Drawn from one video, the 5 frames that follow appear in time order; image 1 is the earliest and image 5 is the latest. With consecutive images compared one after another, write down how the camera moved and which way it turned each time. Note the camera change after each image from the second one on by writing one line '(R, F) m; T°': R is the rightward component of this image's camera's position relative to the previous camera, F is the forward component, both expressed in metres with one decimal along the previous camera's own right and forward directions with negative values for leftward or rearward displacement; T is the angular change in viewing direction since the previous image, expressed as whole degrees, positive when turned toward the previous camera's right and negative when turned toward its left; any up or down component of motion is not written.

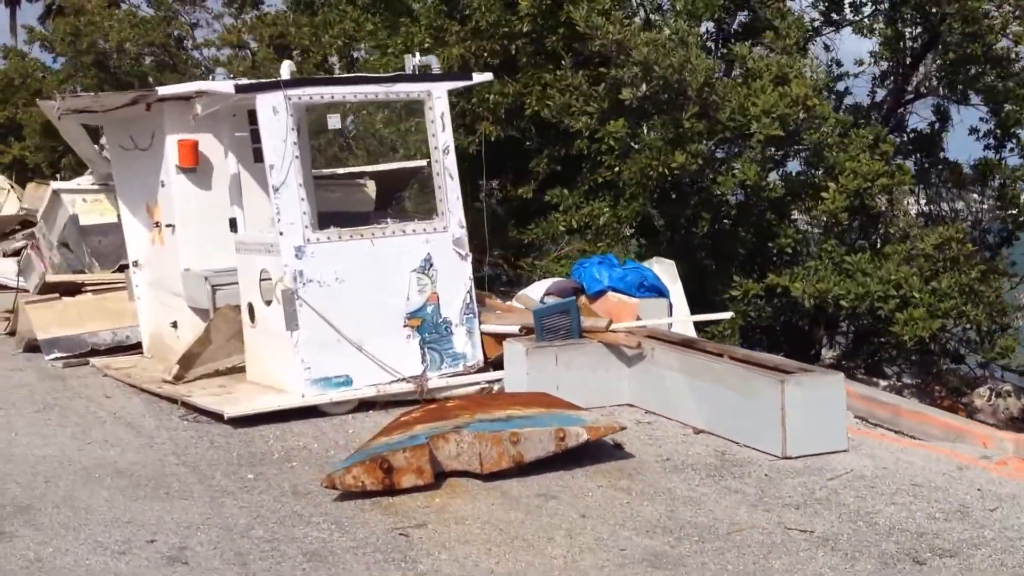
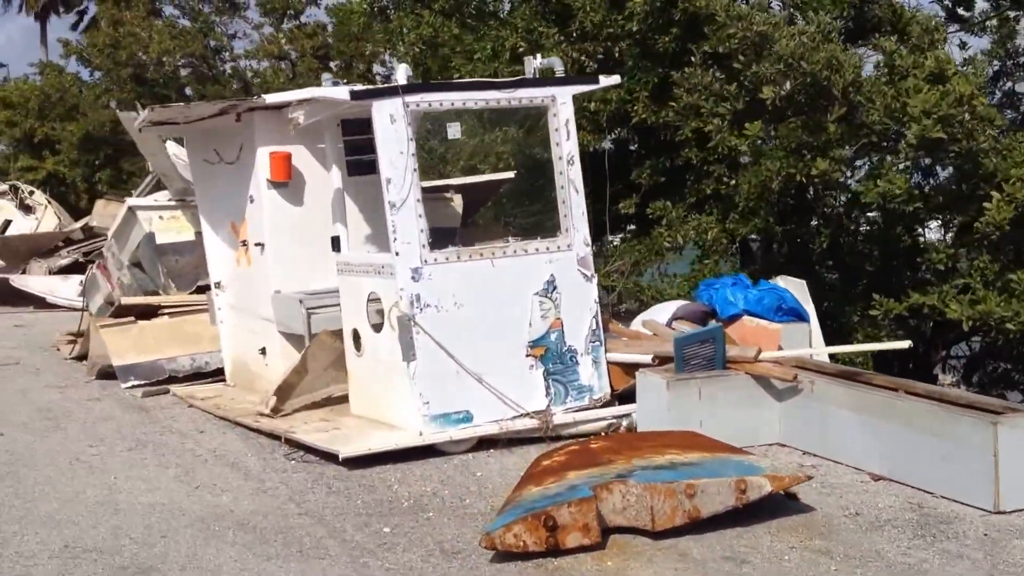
(-1.2, +0.6) m; -1°
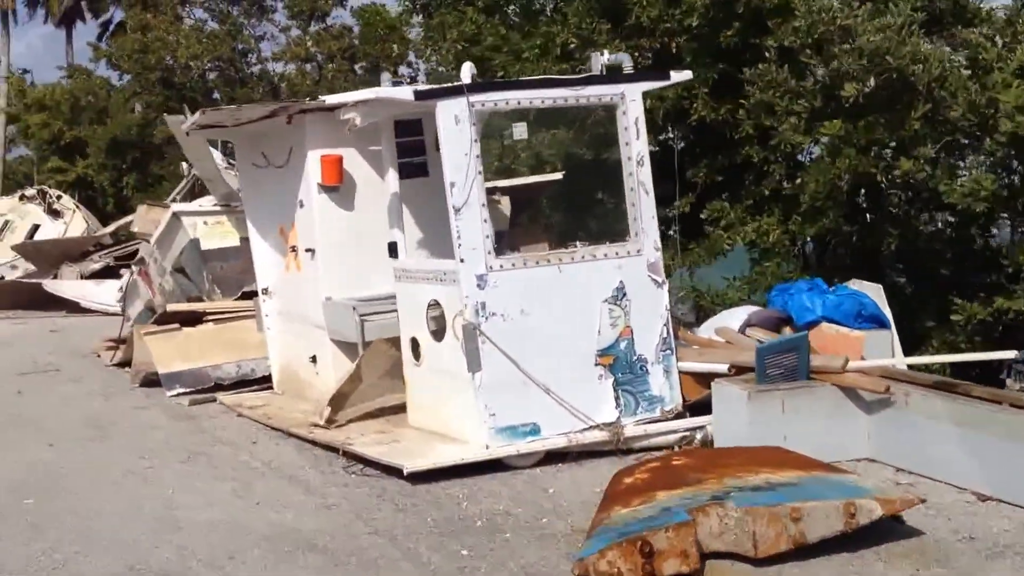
(-0.5, +0.3) m; -1°
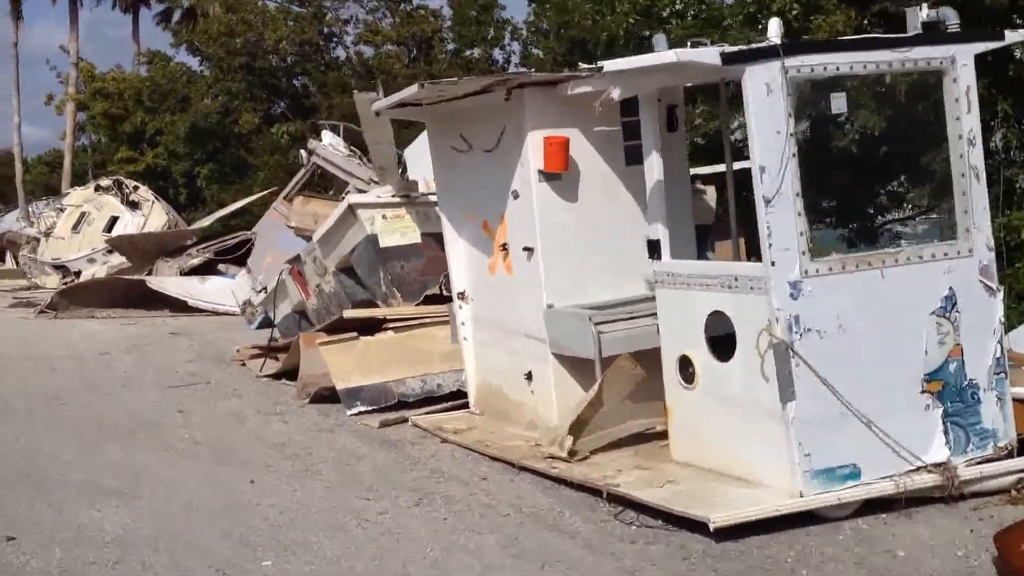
(-2.2, +1.0) m; -3°
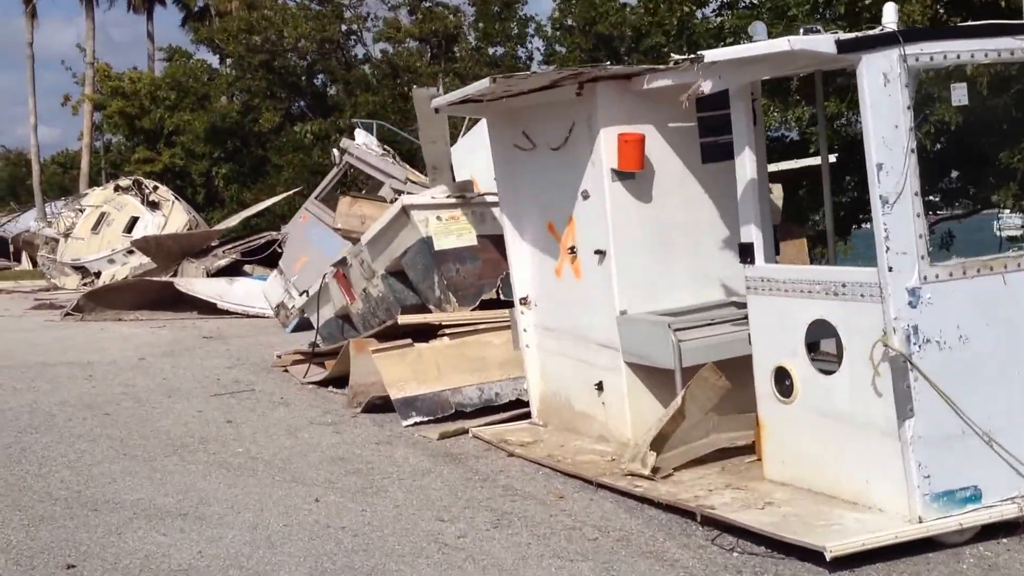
(-0.6, +0.4) m; -1°
